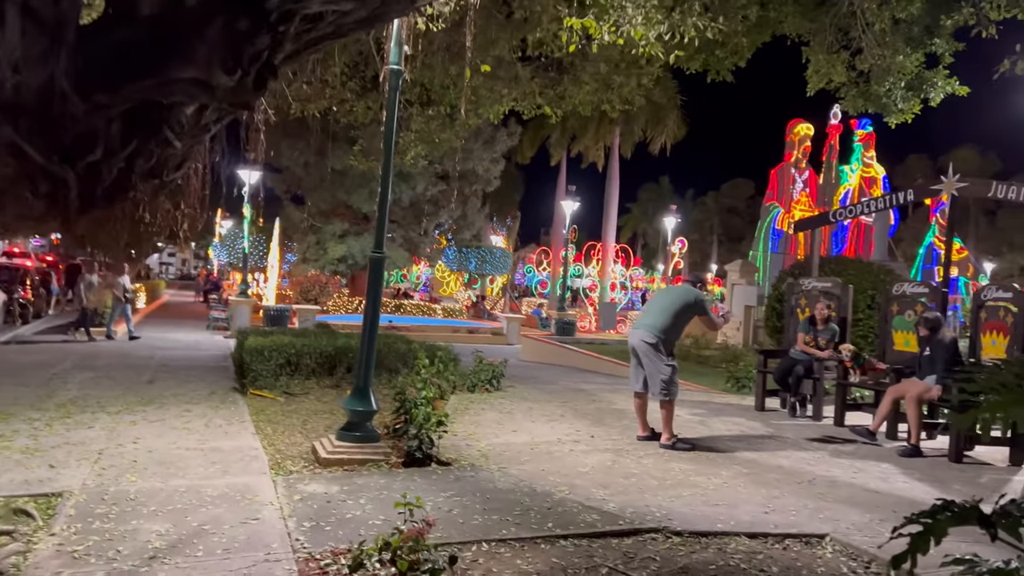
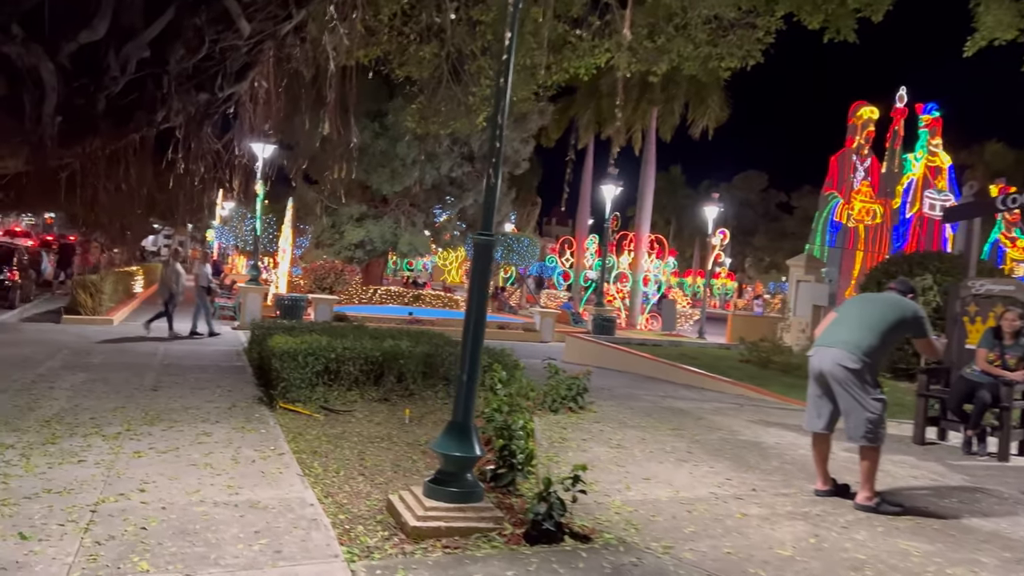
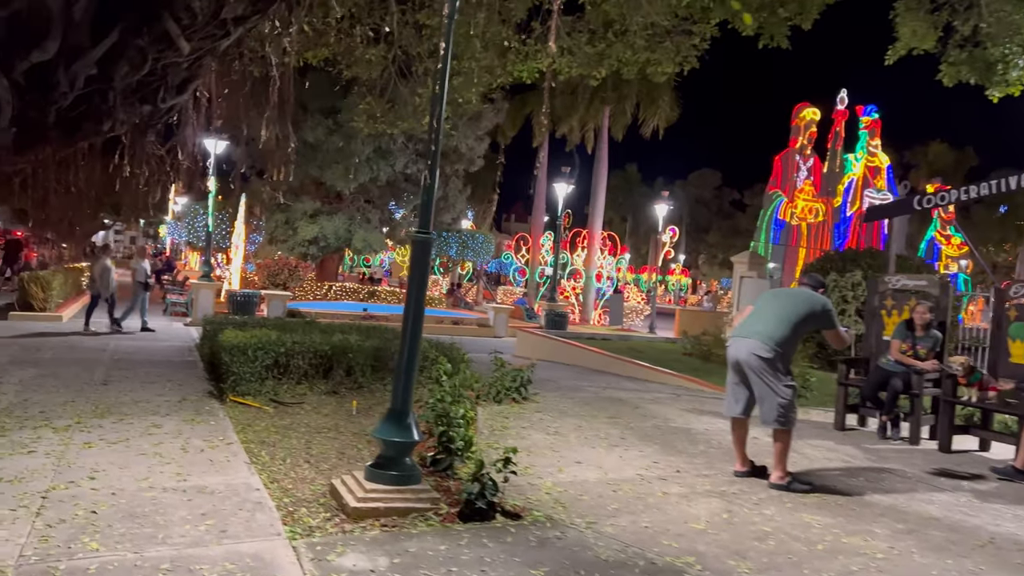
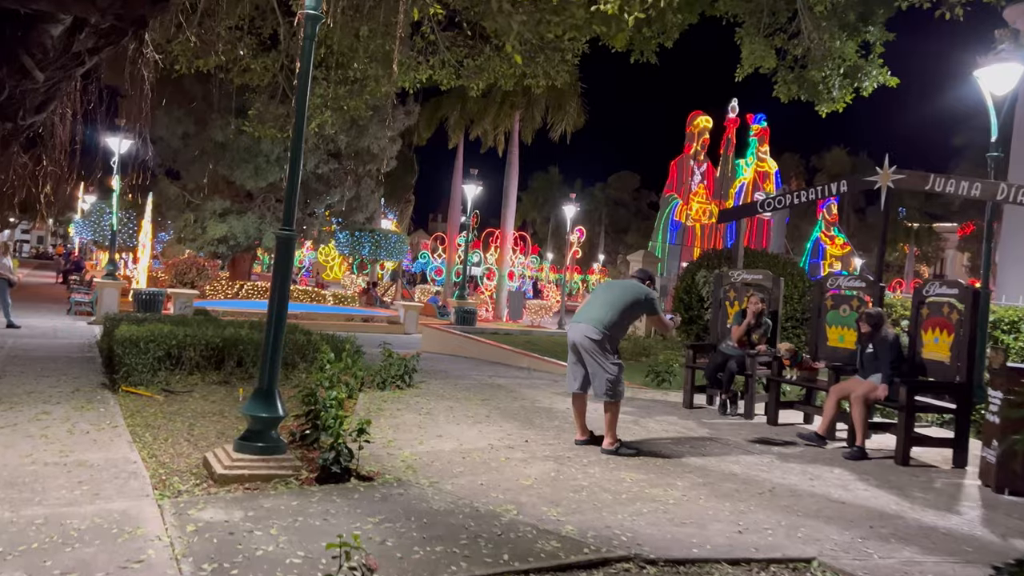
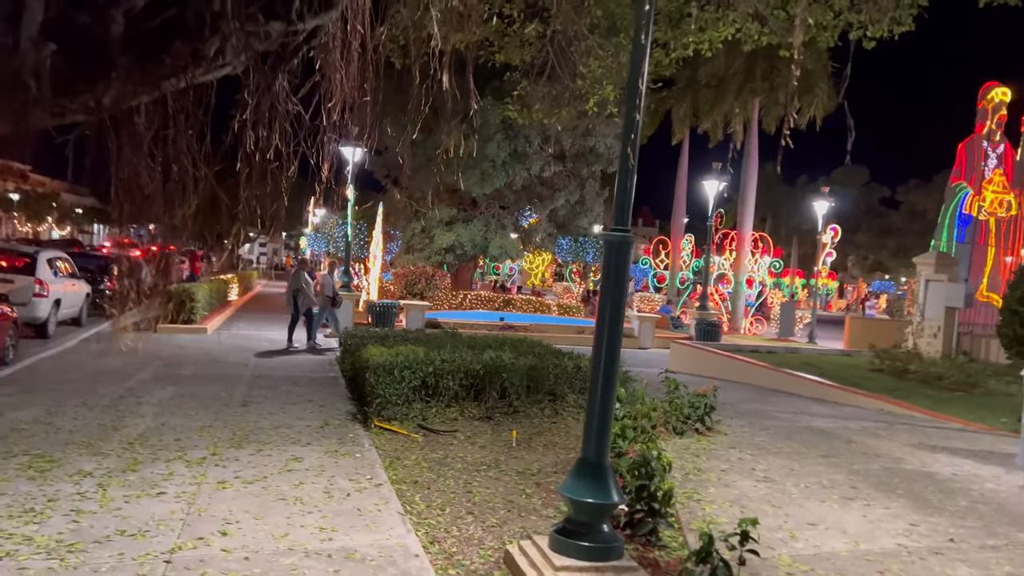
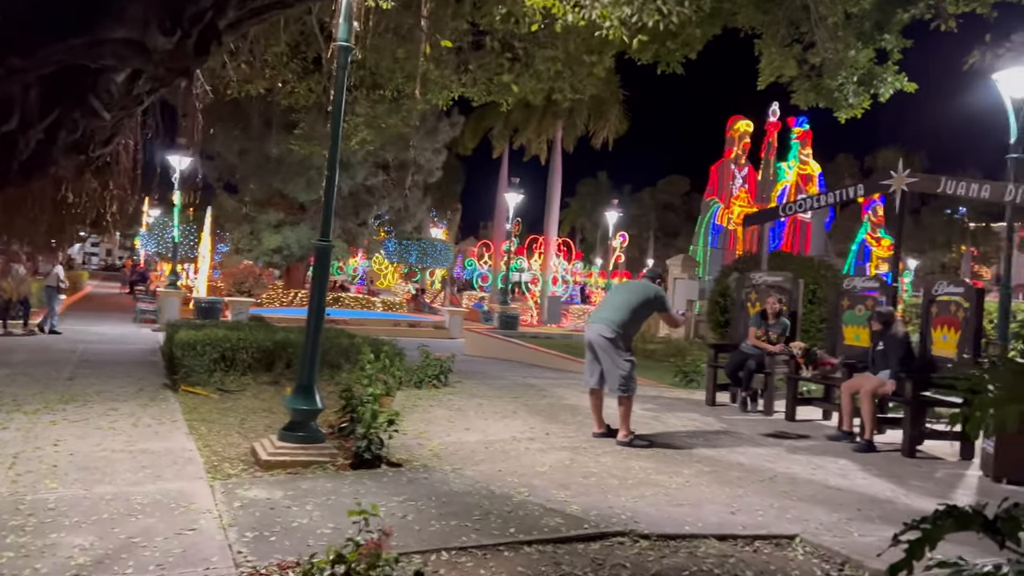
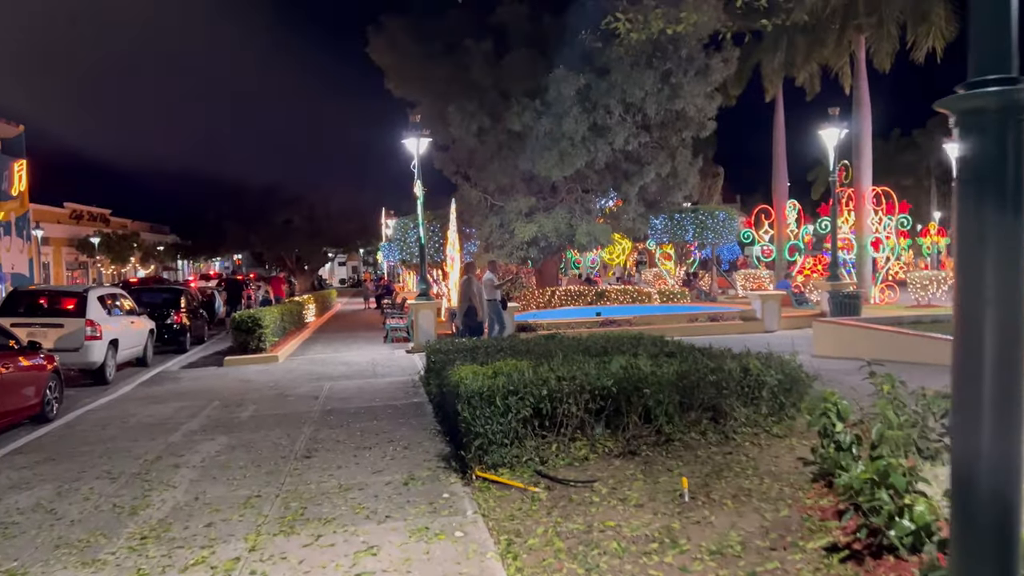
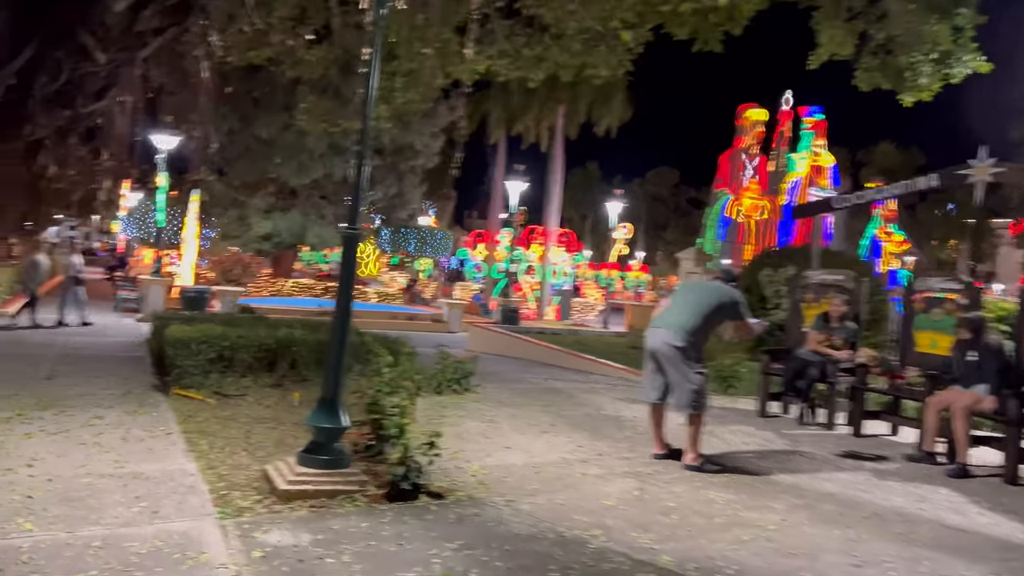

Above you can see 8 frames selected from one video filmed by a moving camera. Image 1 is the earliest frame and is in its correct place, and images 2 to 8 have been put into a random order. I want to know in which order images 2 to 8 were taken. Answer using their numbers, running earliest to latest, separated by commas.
6, 4, 8, 3, 2, 5, 7
